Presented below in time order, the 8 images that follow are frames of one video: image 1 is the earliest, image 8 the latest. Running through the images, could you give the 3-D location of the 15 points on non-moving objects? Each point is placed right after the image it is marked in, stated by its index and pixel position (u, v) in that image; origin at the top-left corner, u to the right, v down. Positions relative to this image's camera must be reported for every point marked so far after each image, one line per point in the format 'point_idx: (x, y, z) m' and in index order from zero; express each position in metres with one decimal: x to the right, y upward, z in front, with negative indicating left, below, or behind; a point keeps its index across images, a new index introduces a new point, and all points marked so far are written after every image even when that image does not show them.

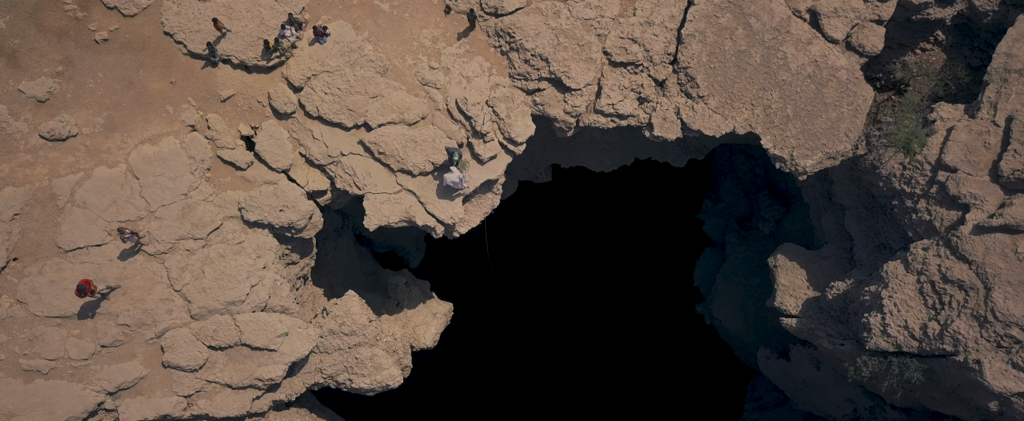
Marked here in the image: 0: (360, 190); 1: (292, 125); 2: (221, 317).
0: (-2.4, +0.3, +11.0) m
1: (-3.5, +1.4, +11.2) m
2: (-4.4, -1.6, +10.5) m
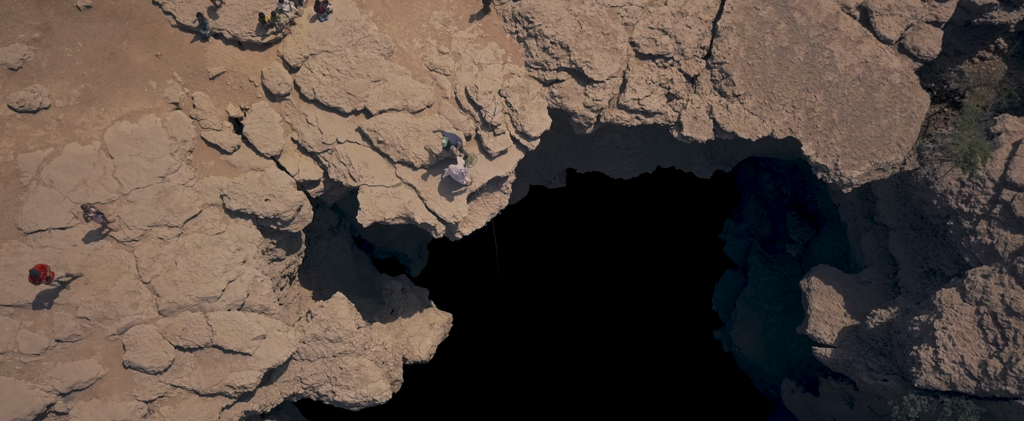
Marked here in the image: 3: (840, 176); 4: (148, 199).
0: (-2.2, +0.4, +10.0) m
1: (-3.3, +1.5, +10.2) m
2: (-4.3, -1.4, +9.4) m
3: (+4.6, +0.5, +9.8) m
4: (-5.0, +0.2, +9.6) m
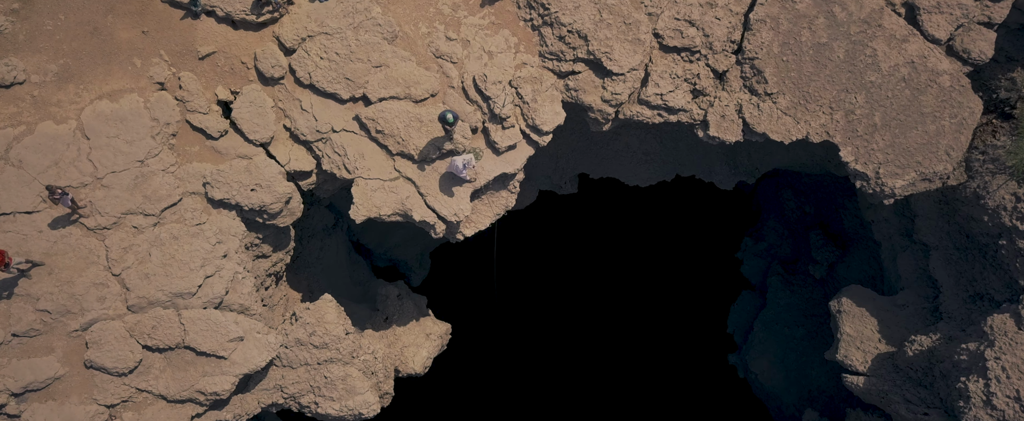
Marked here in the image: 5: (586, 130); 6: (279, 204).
0: (-2.1, +0.5, +9.2) m
1: (-3.1, +1.6, +9.5) m
2: (-4.3, -1.2, +8.6) m
3: (+4.7, +0.3, +8.9) m
4: (-4.9, +0.3, +8.8) m
5: (+1.3, +1.5, +11.7) m
6: (-3.0, +0.1, +9.1) m
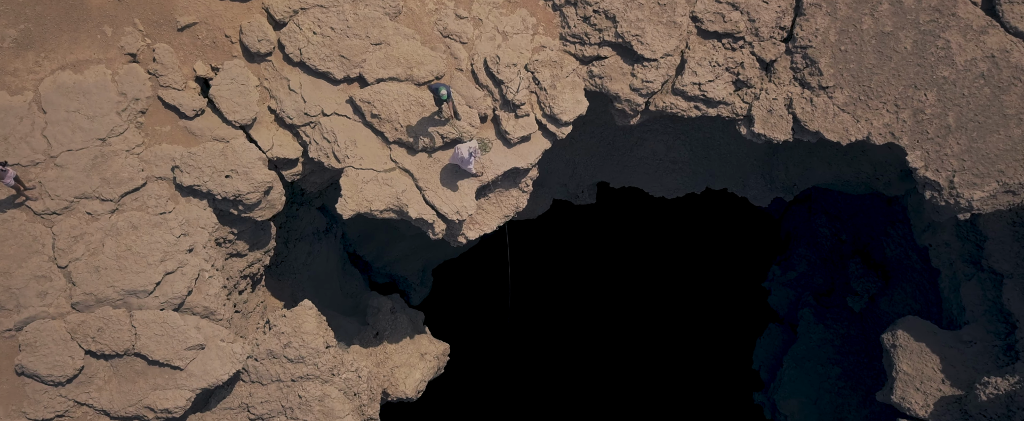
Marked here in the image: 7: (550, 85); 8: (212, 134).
0: (-2.0, +0.5, +8.0) m
1: (-3.0, +1.7, +8.4) m
2: (-4.2, -1.1, +7.4) m
3: (+4.9, +0.1, +7.7) m
4: (-4.8, +0.5, +7.7) m
5: (+1.5, +1.3, +10.5) m
6: (-2.9, +0.2, +7.9) m
7: (+0.4, +1.4, +8.1) m
8: (-3.5, +0.9, +8.1) m
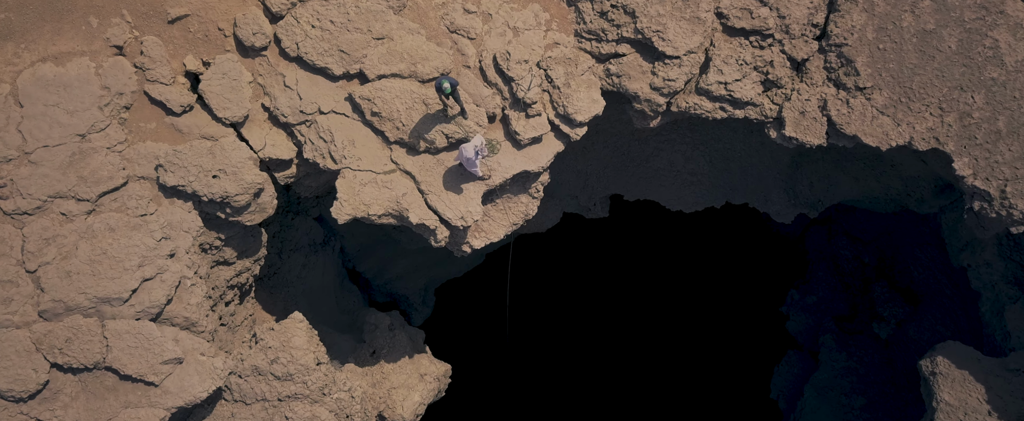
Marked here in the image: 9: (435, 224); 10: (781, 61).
0: (-1.9, +0.5, +7.4) m
1: (-2.8, +1.6, +7.8) m
2: (-4.1, -1.1, +6.8) m
3: (+4.9, 0.0, +7.0) m
4: (-4.7, +0.5, +7.2) m
5: (+1.6, +1.1, +9.9) m
6: (-2.8, +0.1, +7.4) m
7: (+0.6, +1.4, +7.5) m
8: (-3.4, +0.8, +7.6) m
9: (-0.8, -0.1, +7.3) m
10: (+2.8, +1.6, +7.4) m
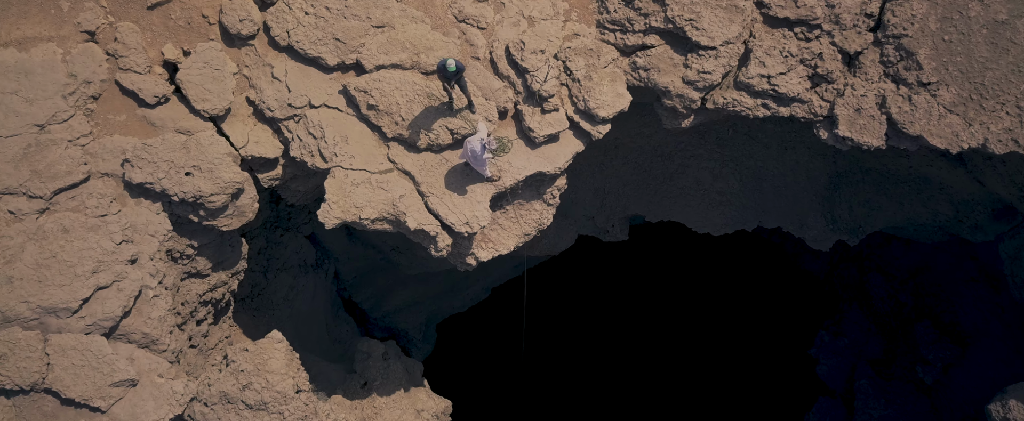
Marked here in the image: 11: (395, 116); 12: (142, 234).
0: (-1.7, +0.4, +6.5) m
1: (-2.7, +1.6, +7.1) m
2: (-4.1, -1.0, +5.8) m
3: (+5.1, -0.1, +6.1) m
4: (-4.5, +0.5, +6.3) m
5: (+1.8, +0.8, +9.0) m
6: (-2.7, +0.1, +6.5) m
7: (+0.7, +1.3, +6.6) m
8: (-3.2, +0.8, +6.7) m
9: (-0.7, -0.2, +6.3) m
10: (+3.0, +1.5, +6.5) m
11: (-1.1, +0.9, +6.6) m
12: (-3.3, -0.2, +6.3) m
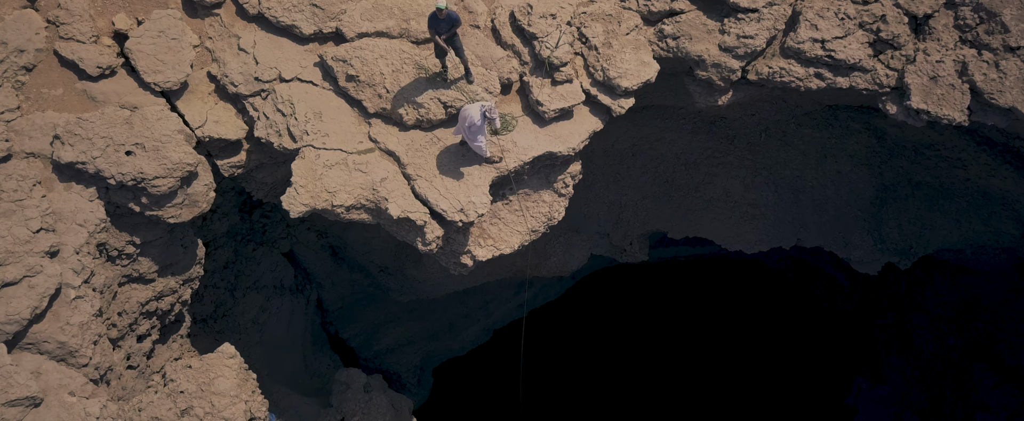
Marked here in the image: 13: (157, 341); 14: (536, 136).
0: (-1.7, +0.5, +5.5) m
1: (-2.6, +1.6, +6.1) m
2: (-4.0, -0.9, +4.7) m
3: (+5.1, 0.0, +4.9) m
4: (-4.5, +0.6, +5.3) m
5: (+1.9, +0.7, +8.0) m
6: (-2.7, +0.2, +5.4) m
7: (+0.7, +1.3, +5.6) m
8: (-3.2, +0.9, +5.7) m
9: (-0.7, -0.1, +5.2) m
10: (+3.0, +1.5, +5.5) m
11: (-1.1, +1.0, +5.6) m
12: (-3.3, -0.1, +5.2) m
13: (-3.1, -1.1, +6.1) m
14: (+0.2, +0.6, +5.5) m
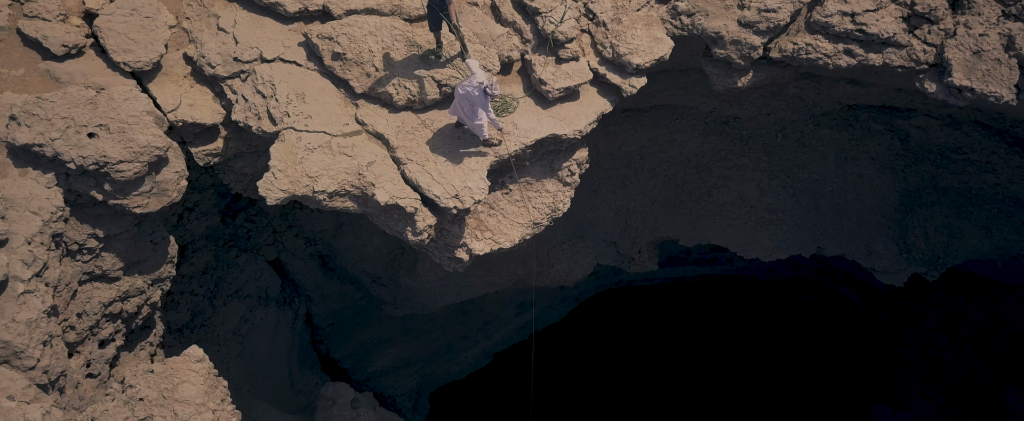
0: (-1.7, +0.6, +5.0) m
1: (-2.6, +1.7, +5.7) m
2: (-4.0, -0.7, +4.1) m
3: (+5.1, +0.1, +4.4) m
4: (-4.5, +0.7, +4.8) m
5: (+1.9, +0.7, +7.5) m
6: (-2.6, +0.3, +4.9) m
7: (+0.7, +1.4, +5.2) m
8: (-3.2, +1.0, +5.3) m
9: (-0.7, 0.0, +4.7) m
10: (+3.0, +1.6, +5.1) m
11: (-1.1, +1.0, +5.1) m
12: (-3.3, 0.0, +4.7) m
13: (-3.1, -1.1, +5.6) m
14: (+0.2, +0.6, +5.0) m
